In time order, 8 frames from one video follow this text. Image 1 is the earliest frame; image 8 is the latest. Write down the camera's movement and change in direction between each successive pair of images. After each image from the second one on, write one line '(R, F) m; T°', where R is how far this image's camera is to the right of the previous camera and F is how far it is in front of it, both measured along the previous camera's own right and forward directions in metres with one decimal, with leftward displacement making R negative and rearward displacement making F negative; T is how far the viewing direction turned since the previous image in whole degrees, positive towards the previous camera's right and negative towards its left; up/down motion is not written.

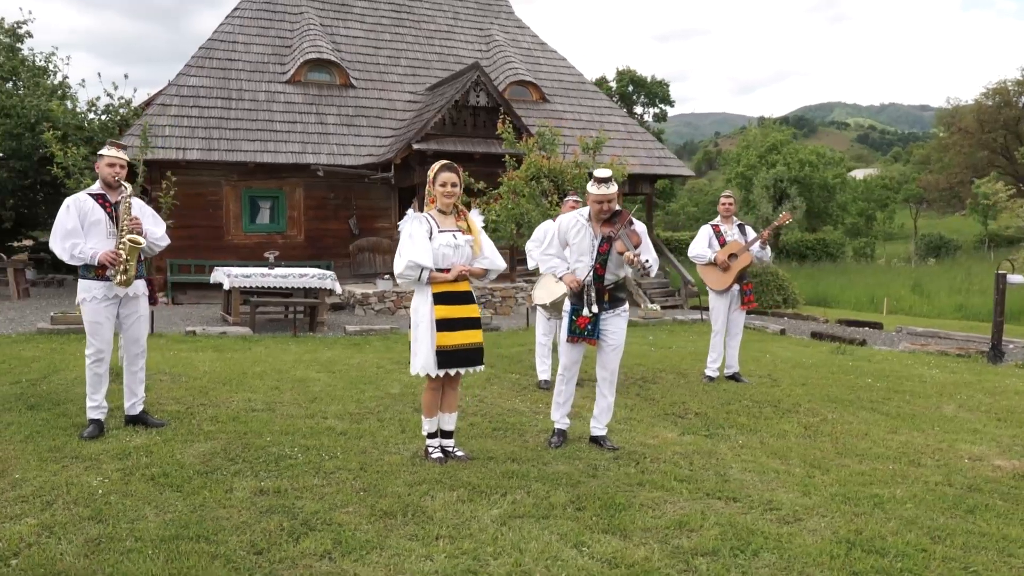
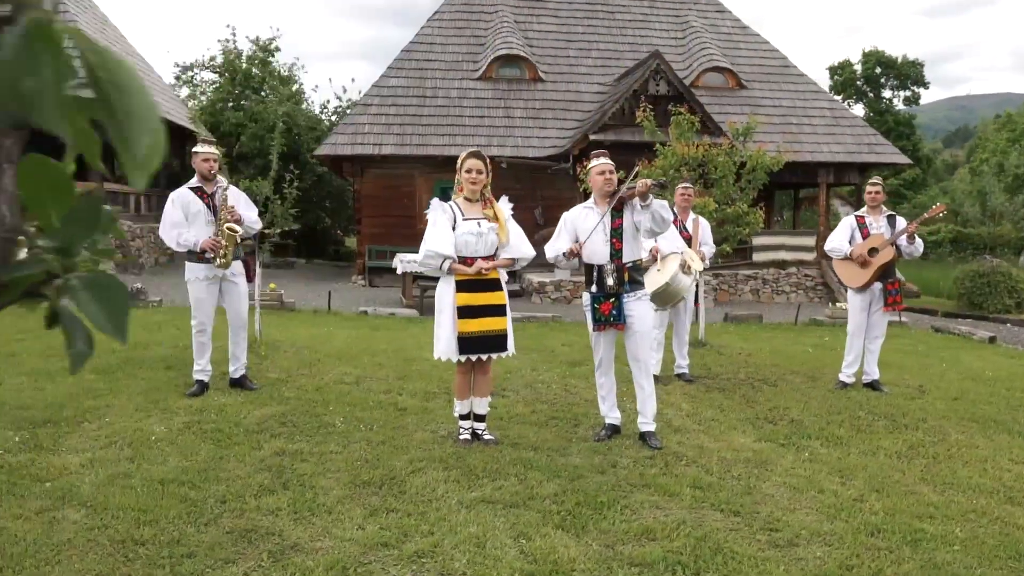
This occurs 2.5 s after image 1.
(+1.2, +0.2) m; -18°
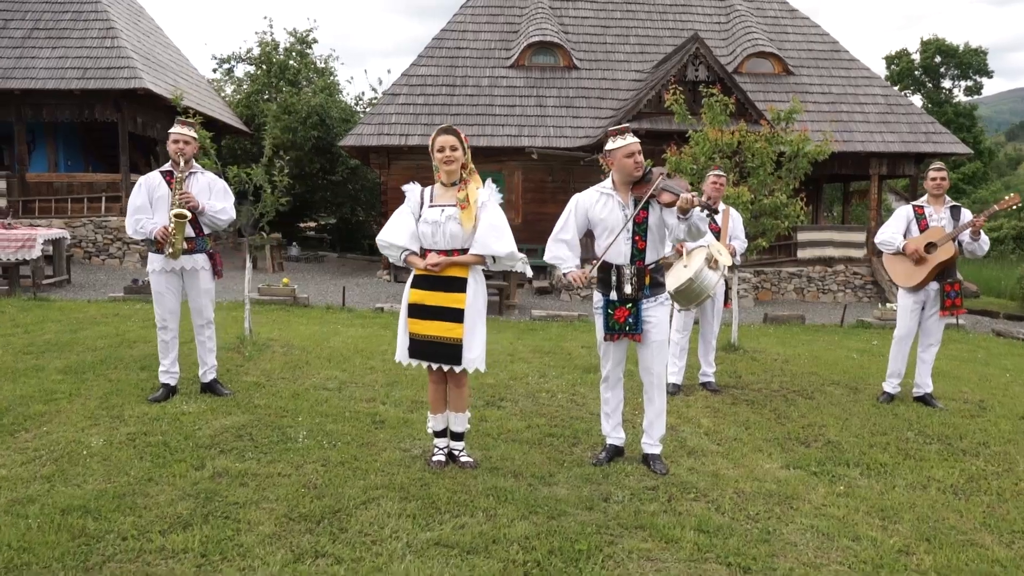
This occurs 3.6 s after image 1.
(+0.3, +0.6) m; -3°
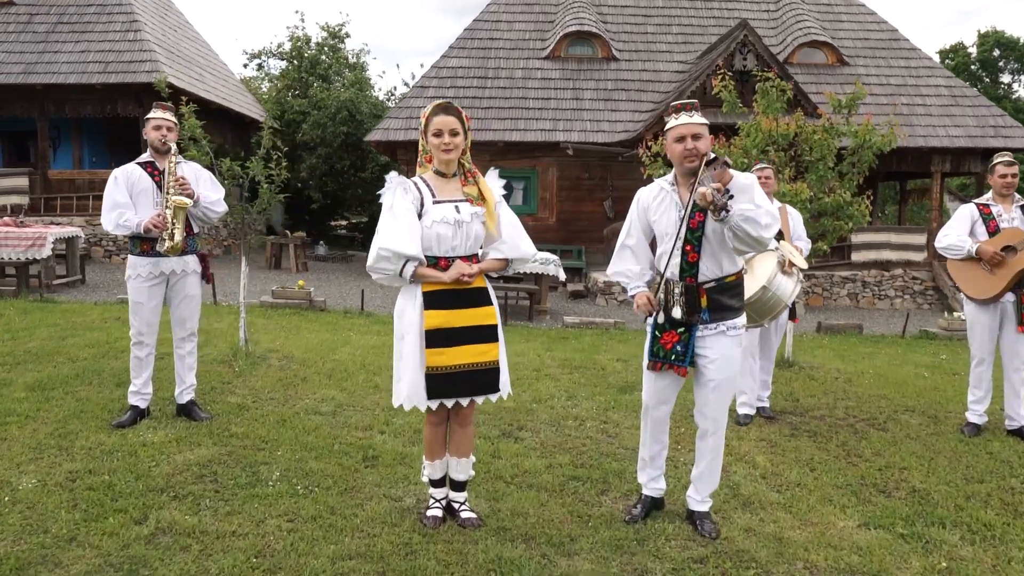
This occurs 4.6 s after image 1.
(+0.1, +0.8) m; -3°
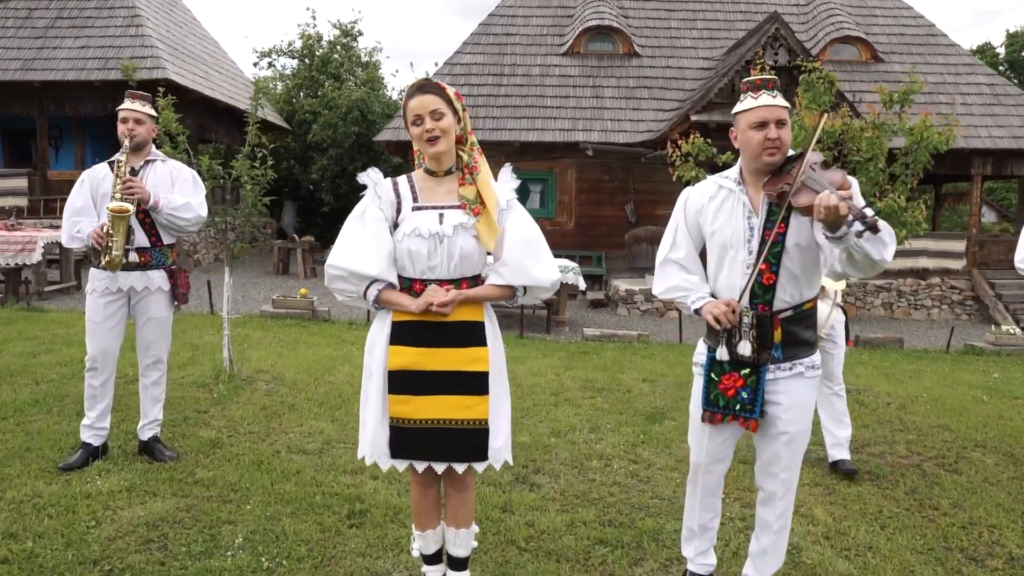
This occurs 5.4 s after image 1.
(0.0, +0.7) m; -1°
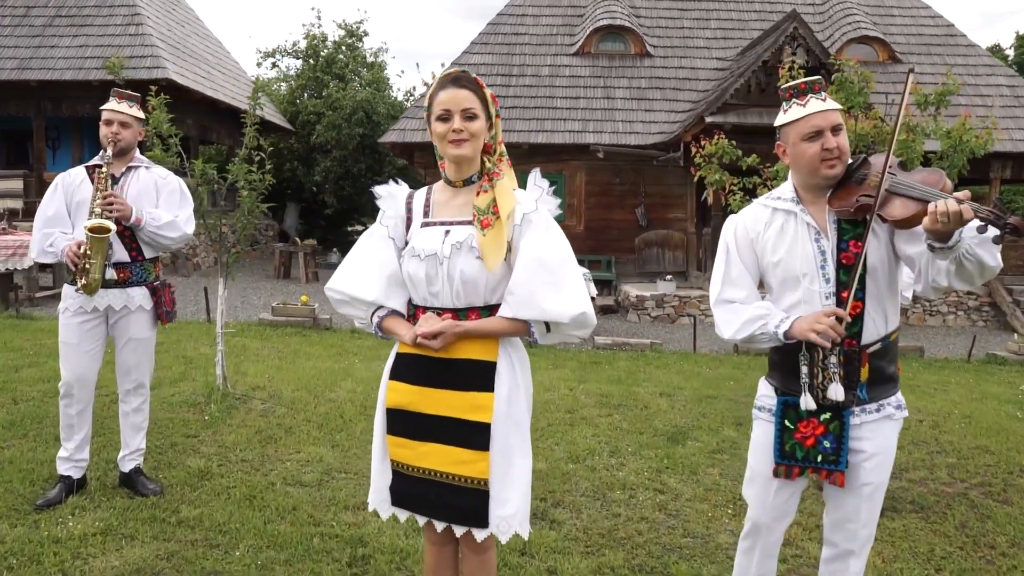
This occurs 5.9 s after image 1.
(-0.1, +0.4) m; 0°
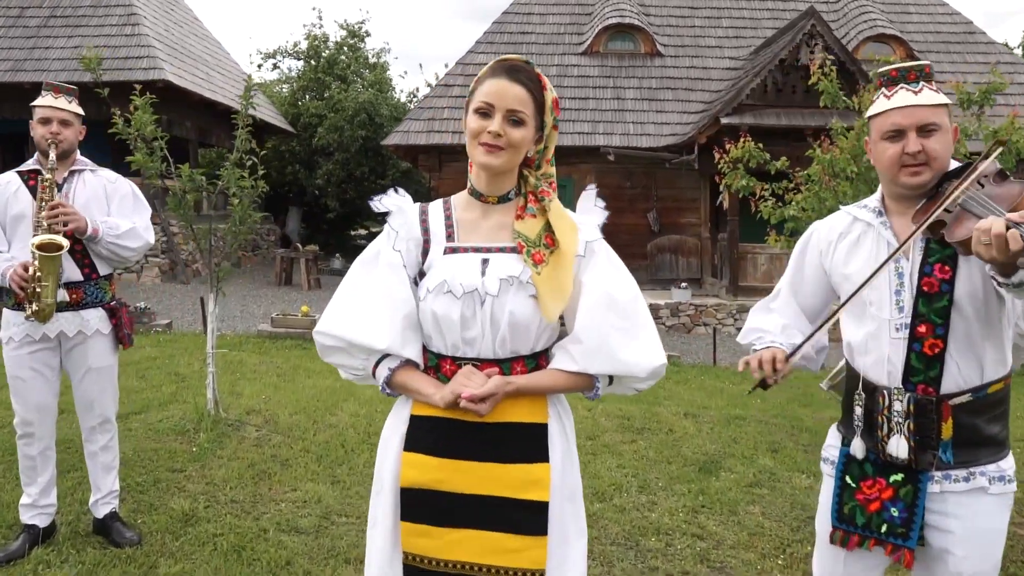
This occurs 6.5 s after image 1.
(-0.1, +0.4) m; 0°
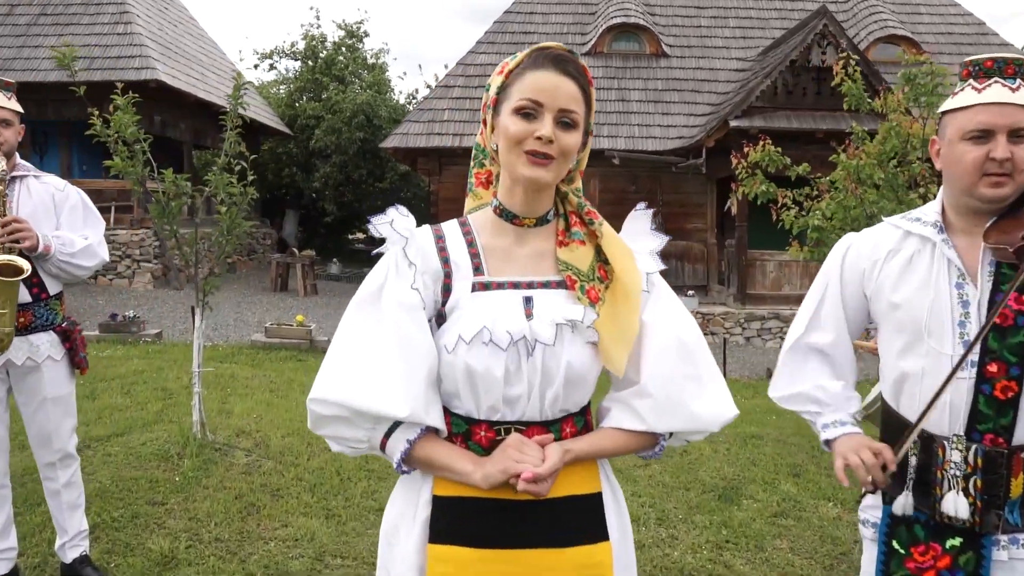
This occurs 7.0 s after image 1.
(-0.1, +0.3) m; 0°
